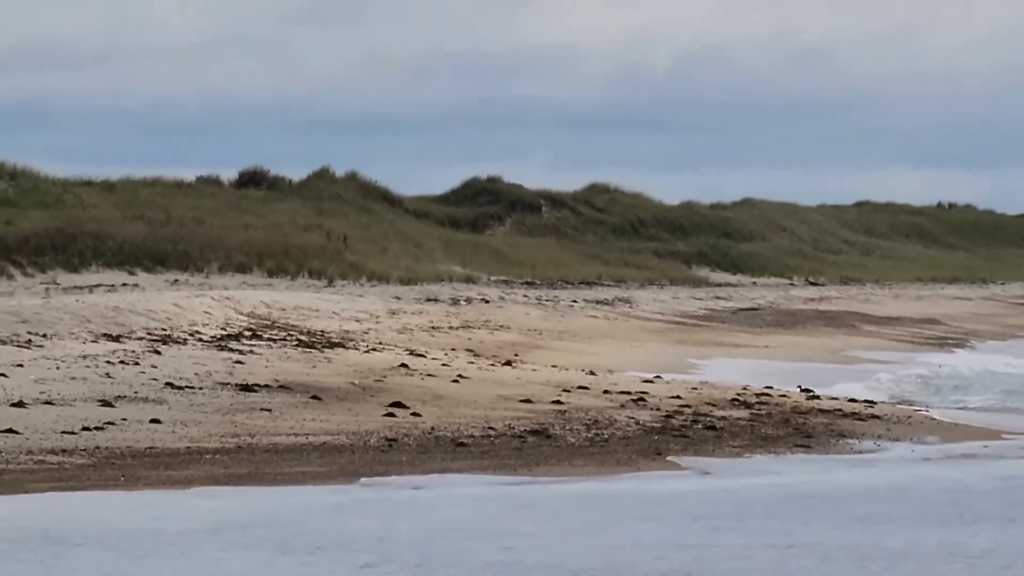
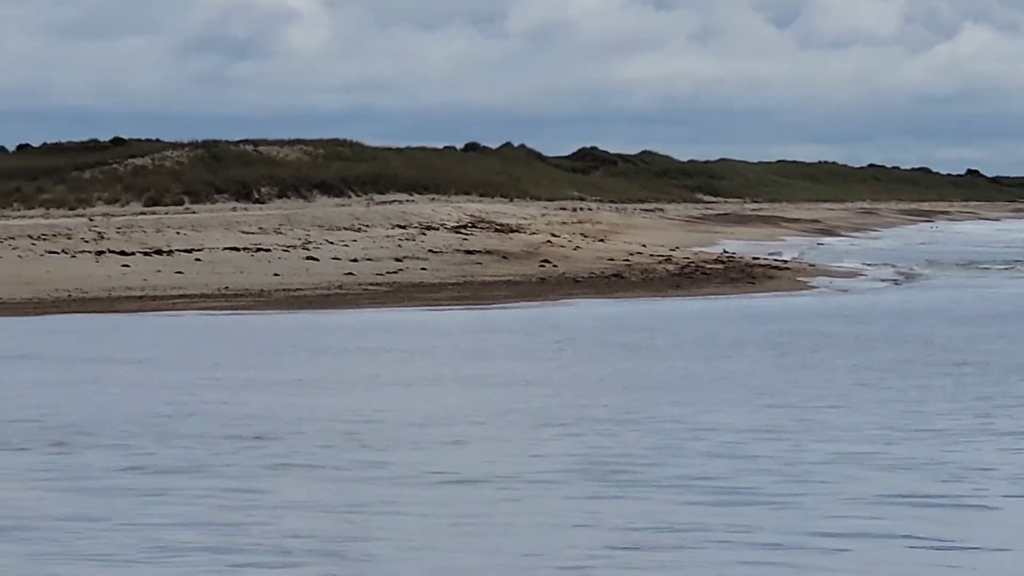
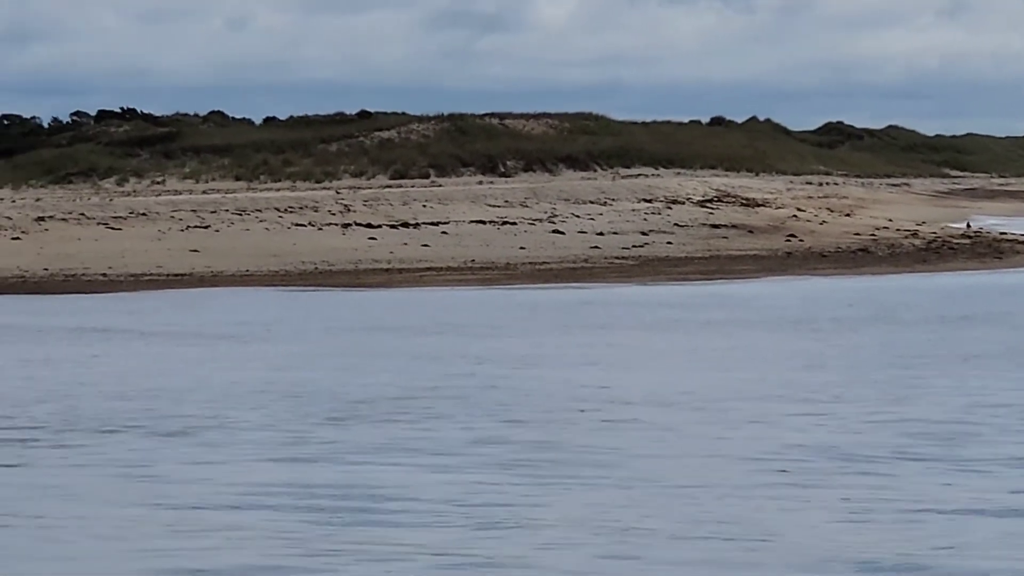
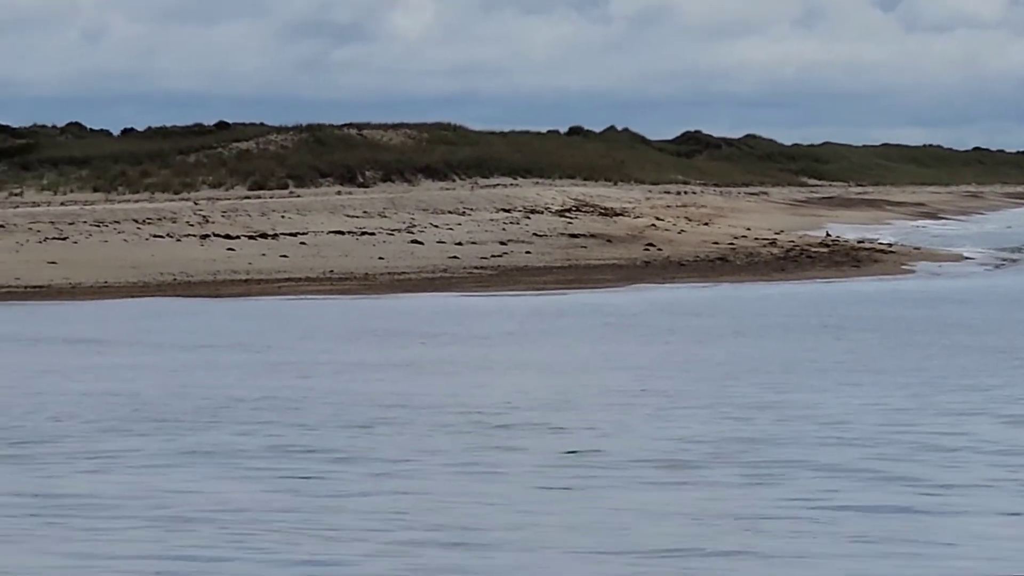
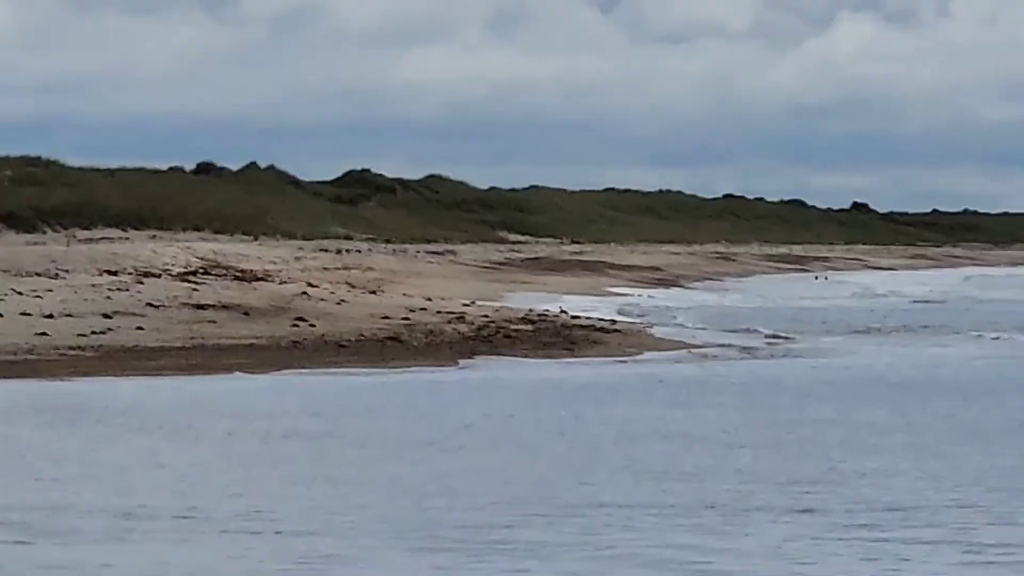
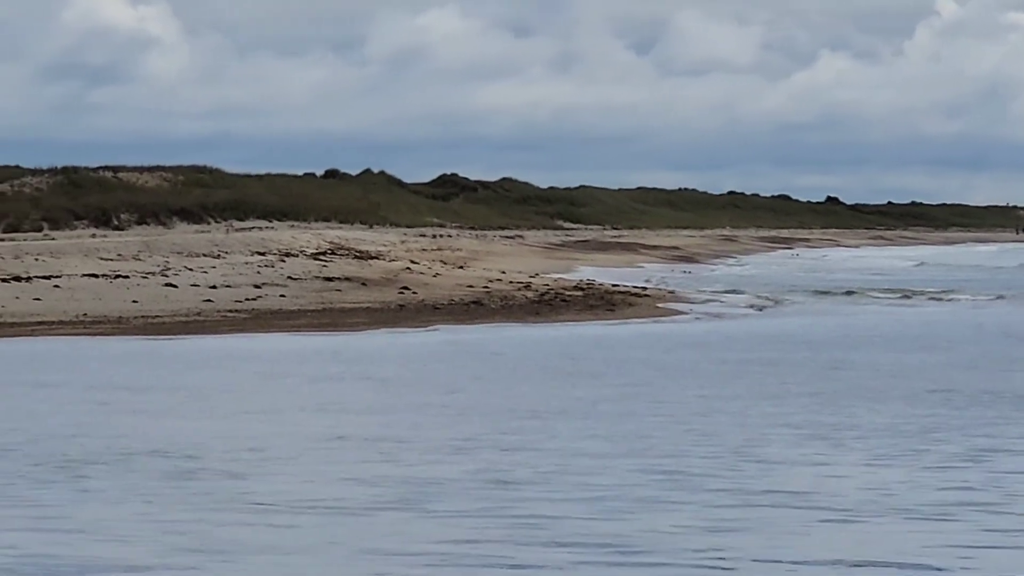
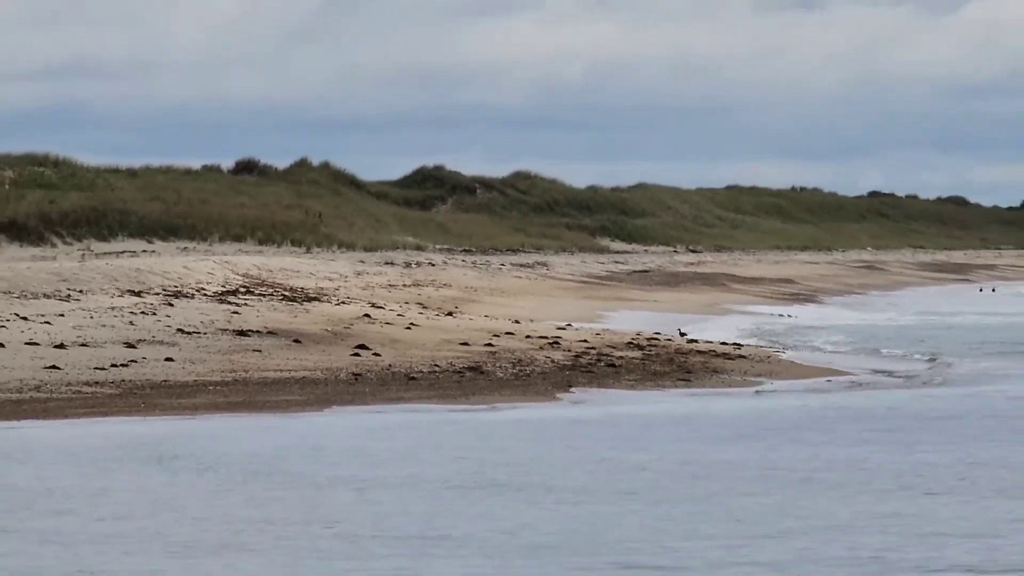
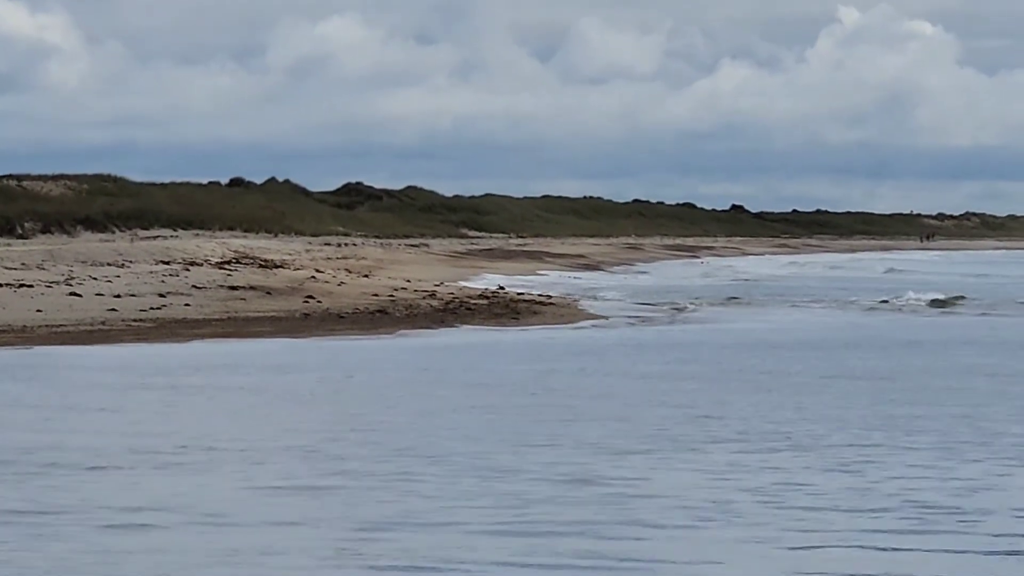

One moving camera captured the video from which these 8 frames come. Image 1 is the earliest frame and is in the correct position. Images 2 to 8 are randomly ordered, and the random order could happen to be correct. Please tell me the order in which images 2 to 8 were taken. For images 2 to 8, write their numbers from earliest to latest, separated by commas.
7, 5, 8, 6, 2, 4, 3
